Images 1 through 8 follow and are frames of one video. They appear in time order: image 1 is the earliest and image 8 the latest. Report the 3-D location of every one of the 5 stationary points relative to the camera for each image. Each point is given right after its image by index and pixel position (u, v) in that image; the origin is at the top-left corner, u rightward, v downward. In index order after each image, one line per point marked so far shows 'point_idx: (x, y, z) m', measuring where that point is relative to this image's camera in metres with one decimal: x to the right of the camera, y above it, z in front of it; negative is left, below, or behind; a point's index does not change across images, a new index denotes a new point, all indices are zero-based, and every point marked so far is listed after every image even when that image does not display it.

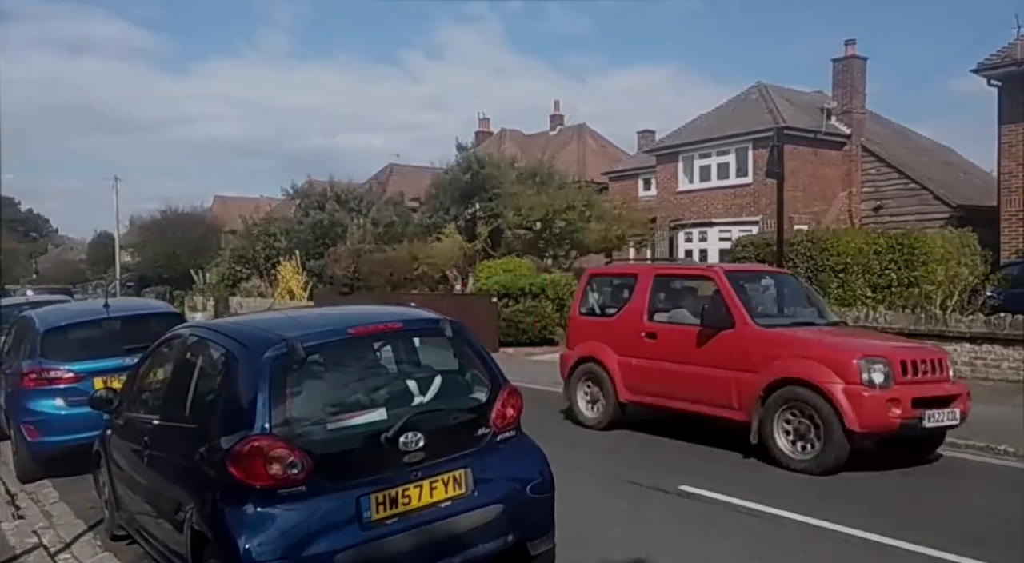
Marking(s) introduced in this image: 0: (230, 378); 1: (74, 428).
0: (-1.6, -0.5, +4.1) m
1: (-4.5, -1.5, +7.5) m
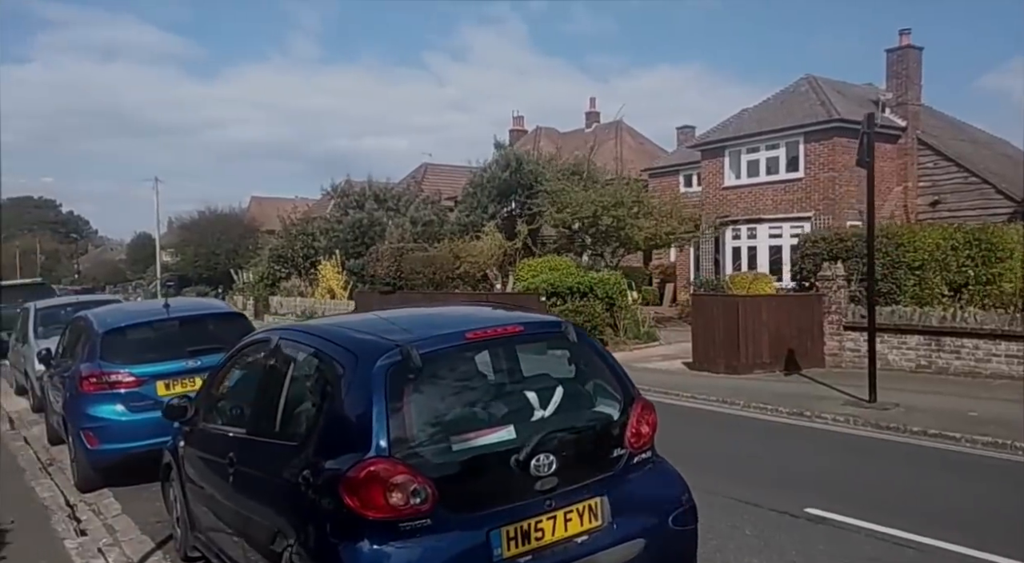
0: (-0.9, -0.5, +3.6) m
1: (-3.7, -1.5, +7.1) m
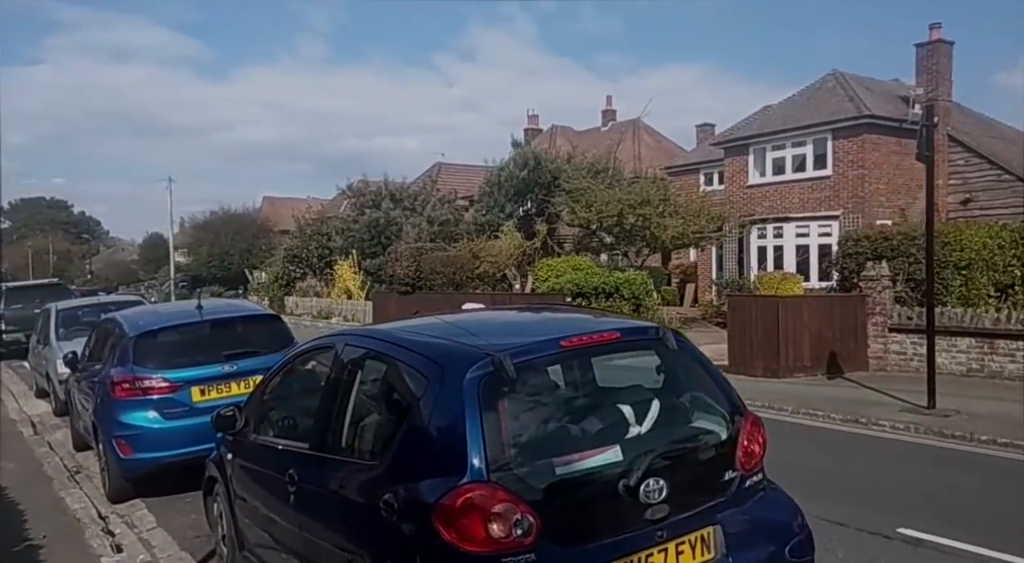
0: (-0.4, -0.5, +3.2) m
1: (-3.2, -1.5, +6.8) m
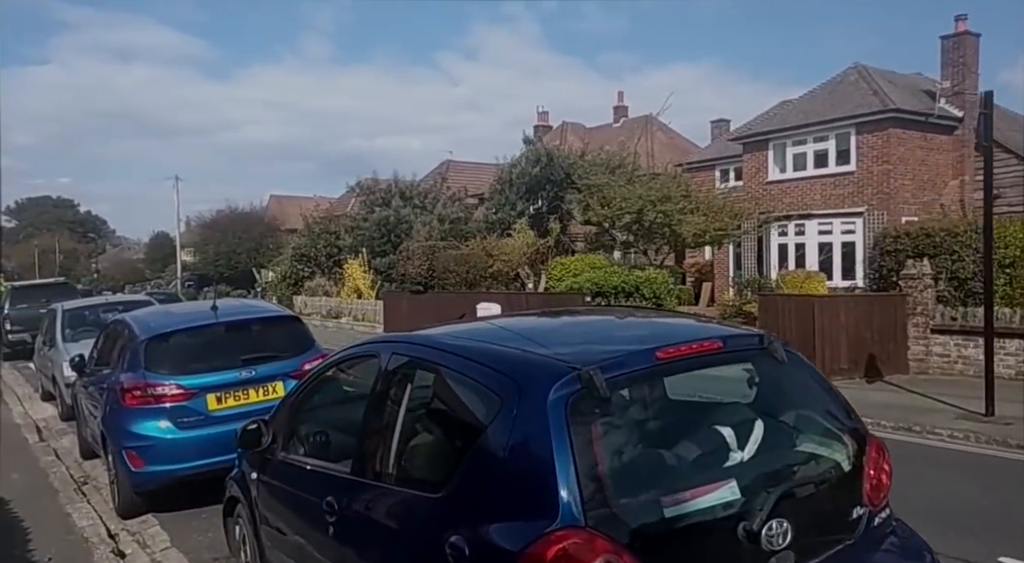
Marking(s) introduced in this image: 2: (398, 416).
0: (-0.1, -0.5, +2.7) m
1: (-2.8, -1.5, +6.3) m
2: (-0.5, -0.6, +3.3) m
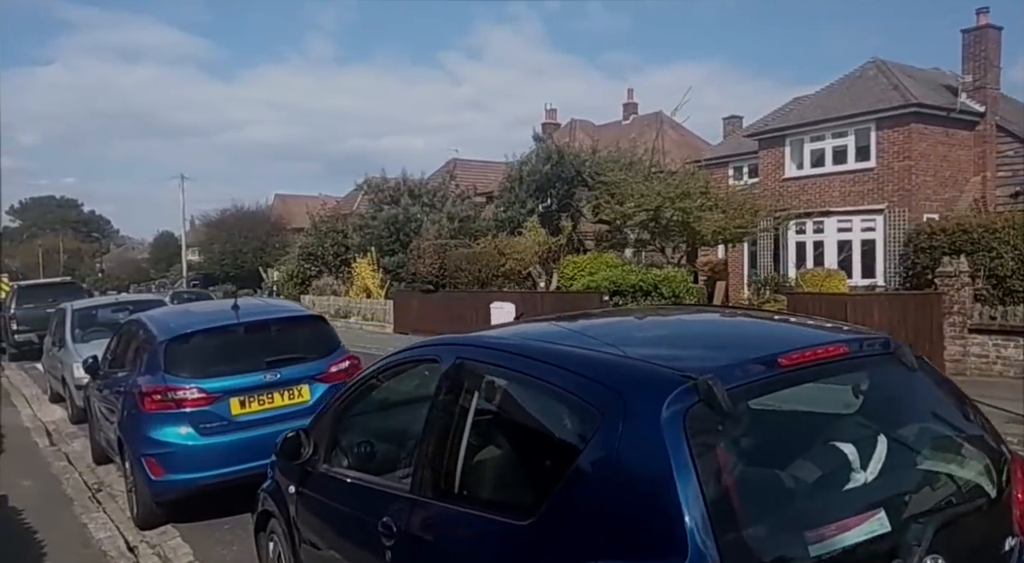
0: (+0.2, -0.5, +2.4) m
1: (-2.5, -1.5, +6.0) m
2: (-0.2, -0.6, +2.9) m
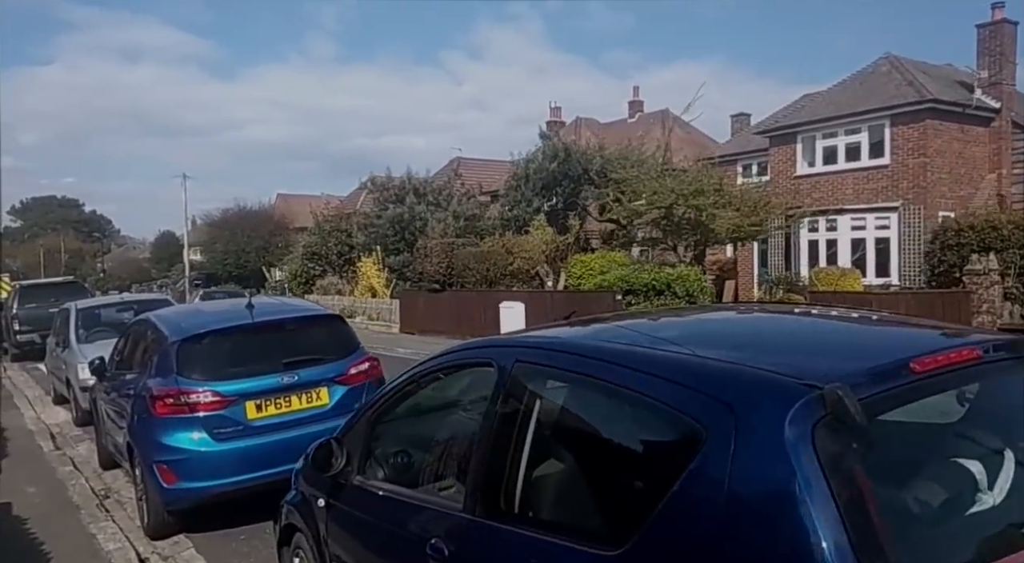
0: (+0.4, -0.5, +2.1) m
1: (-2.3, -1.5, +5.7) m
2: (0.0, -0.6, +2.6) m
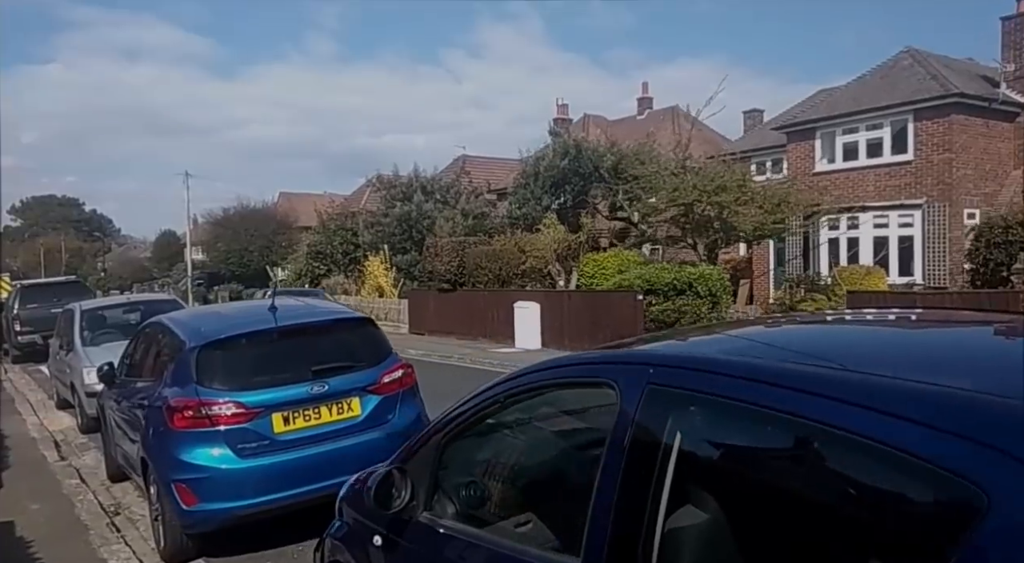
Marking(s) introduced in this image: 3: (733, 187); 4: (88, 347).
0: (+0.8, -0.5, +1.6) m
1: (-1.9, -1.5, +5.2) m
2: (+0.4, -0.6, +2.1) m
3: (+5.2, +2.2, +17.6) m
4: (-6.1, -0.9, +10.6) m
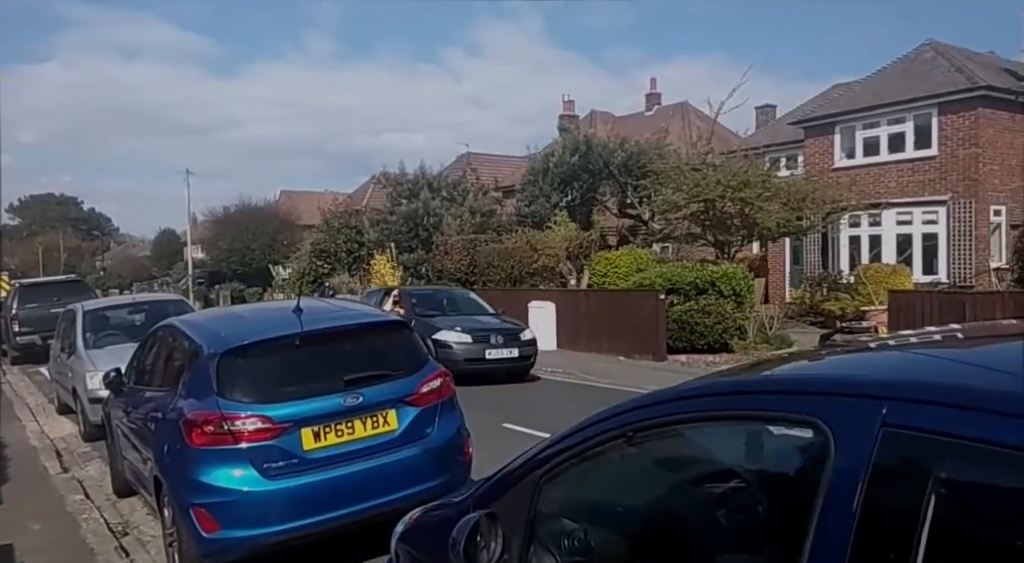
0: (+1.2, -0.5, +1.0) m
1: (-1.5, -1.5, +4.6) m
2: (+0.8, -0.6, +1.6) m
3: (+5.6, +2.3, +17.0) m
4: (-5.8, -0.9, +10.1) m
